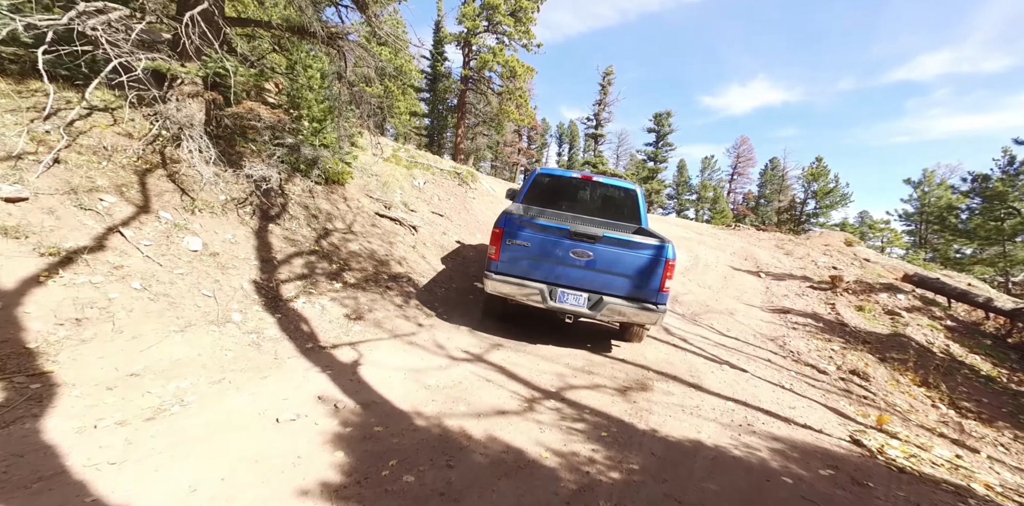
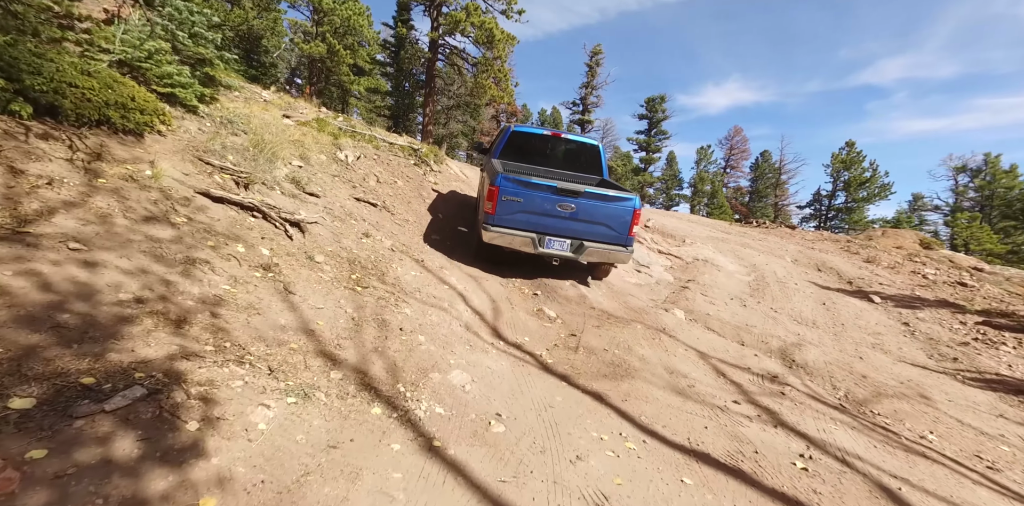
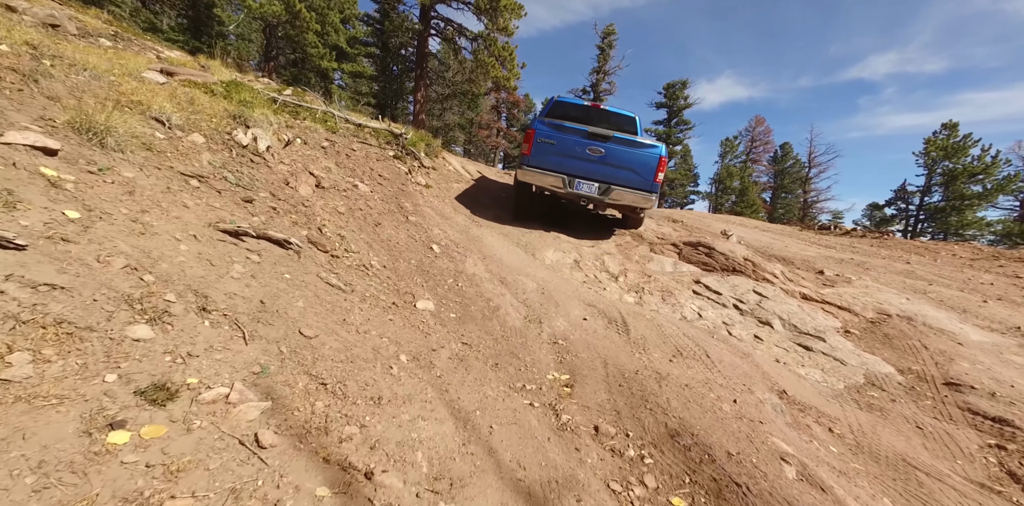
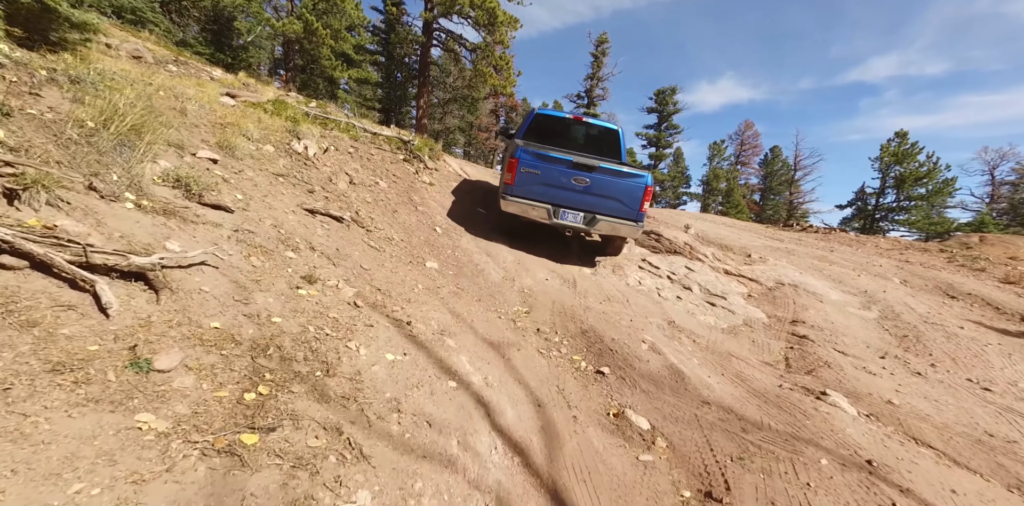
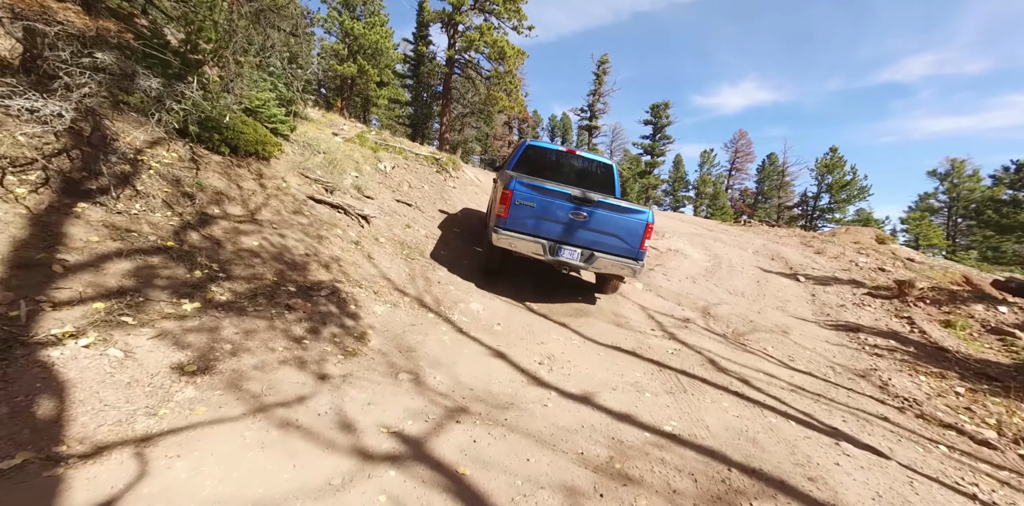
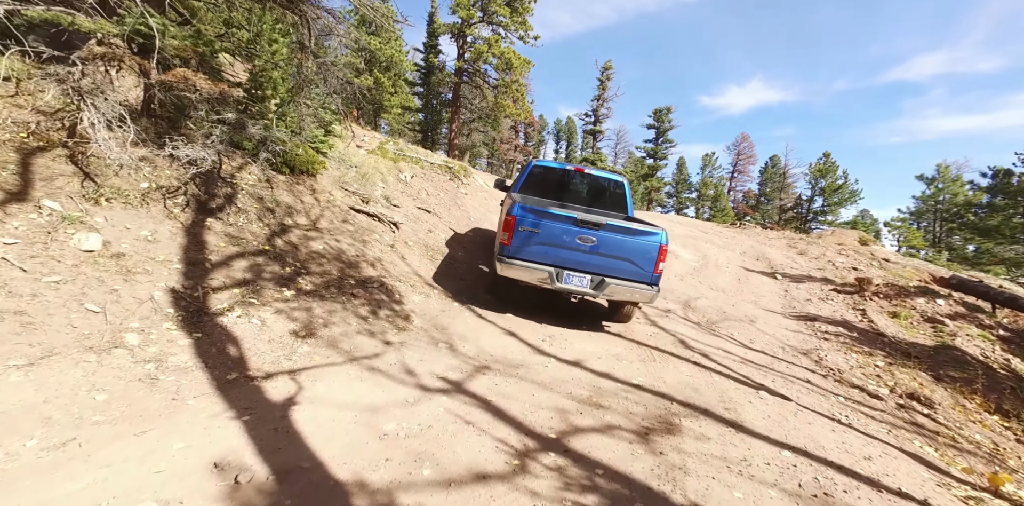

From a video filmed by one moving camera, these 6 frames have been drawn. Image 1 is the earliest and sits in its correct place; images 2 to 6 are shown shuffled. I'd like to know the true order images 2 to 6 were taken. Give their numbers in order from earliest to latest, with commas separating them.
6, 5, 2, 4, 3
